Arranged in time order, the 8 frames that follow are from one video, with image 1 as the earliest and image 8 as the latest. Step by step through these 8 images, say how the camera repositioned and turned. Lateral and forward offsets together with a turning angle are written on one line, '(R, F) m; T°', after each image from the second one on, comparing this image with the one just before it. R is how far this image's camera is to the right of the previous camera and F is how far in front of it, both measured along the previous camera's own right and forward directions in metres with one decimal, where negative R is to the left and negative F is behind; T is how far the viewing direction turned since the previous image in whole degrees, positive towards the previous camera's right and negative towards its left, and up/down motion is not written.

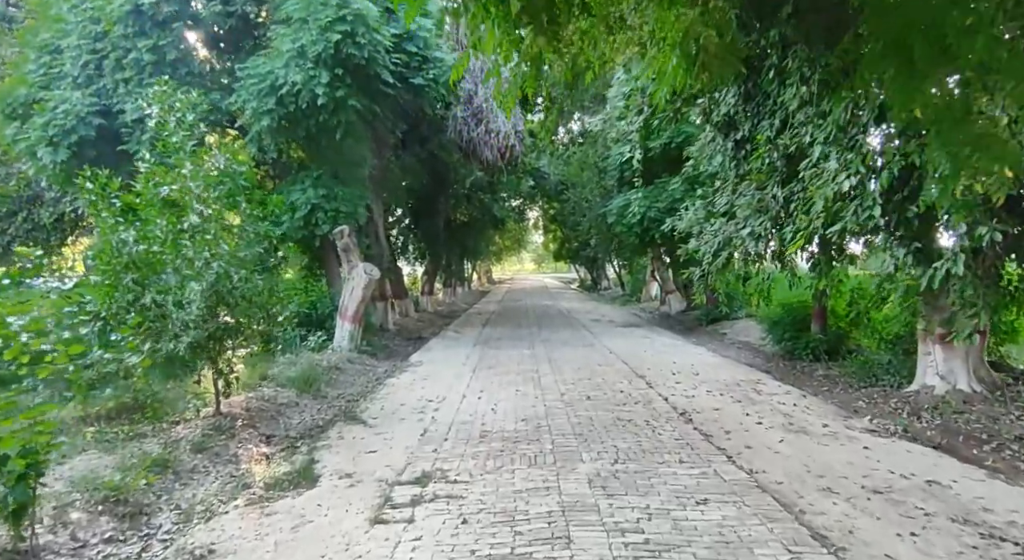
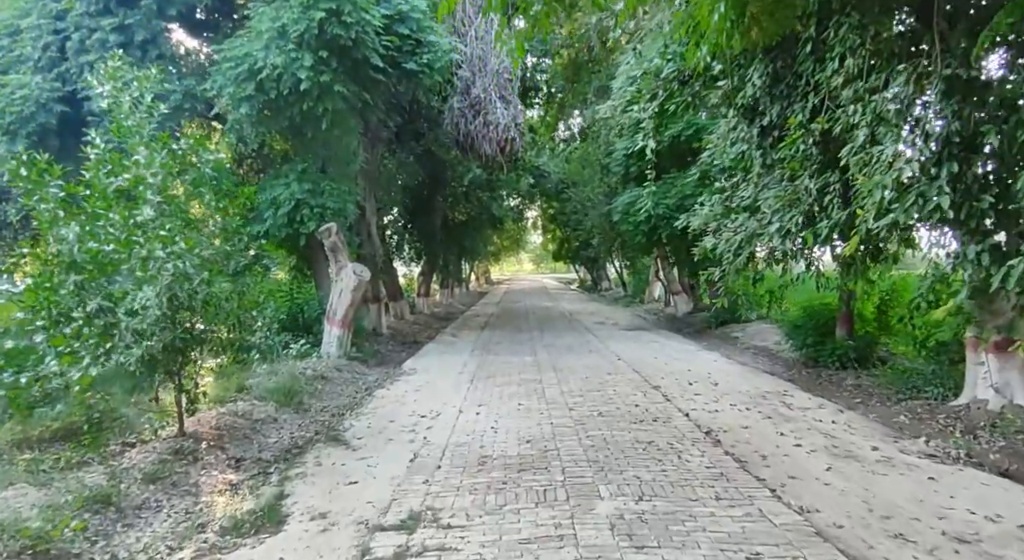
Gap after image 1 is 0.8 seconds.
(0.0, +0.9) m; 0°
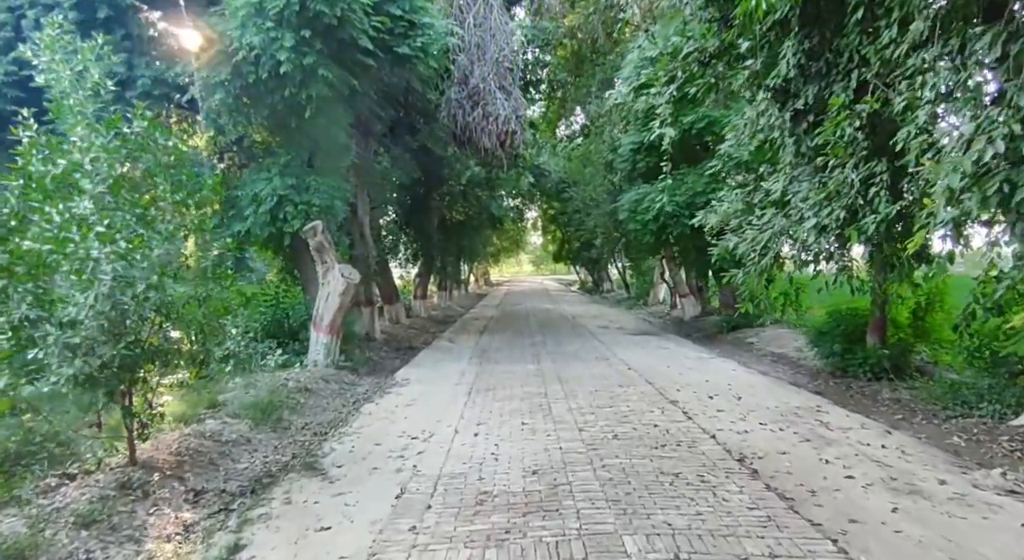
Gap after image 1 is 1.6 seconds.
(0.0, +0.9) m; 0°
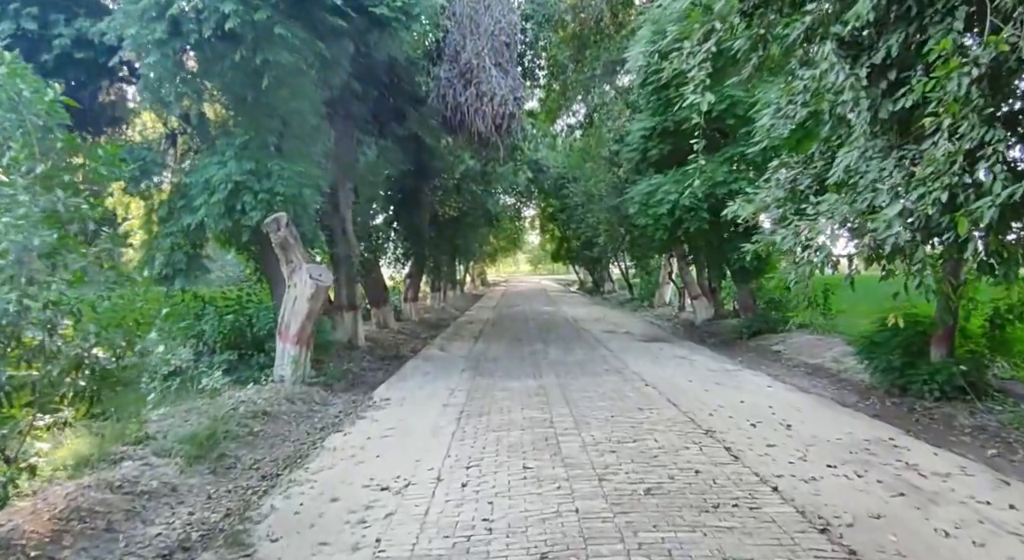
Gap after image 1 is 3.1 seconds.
(0.0, +1.6) m; 0°
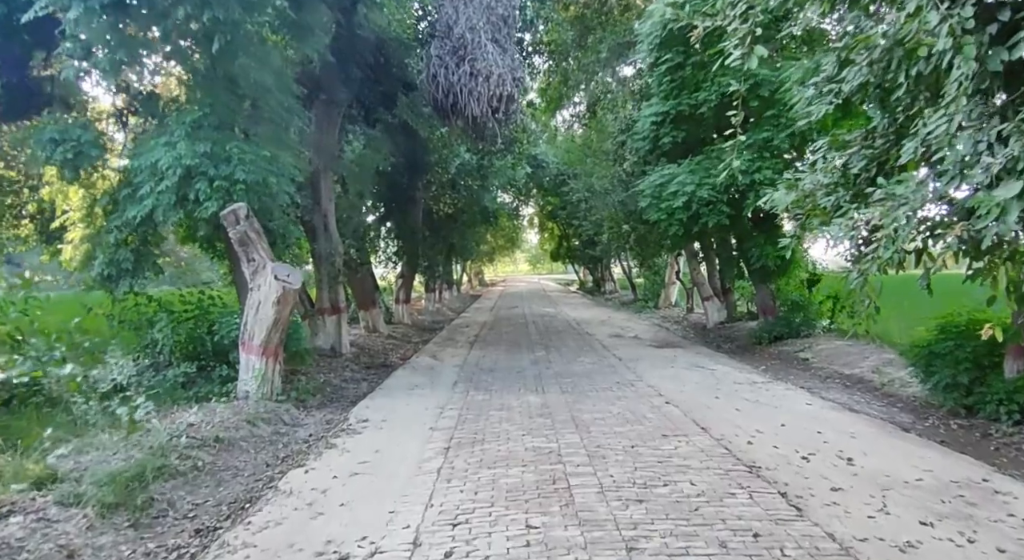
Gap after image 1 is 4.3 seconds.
(0.0, +1.3) m; 0°
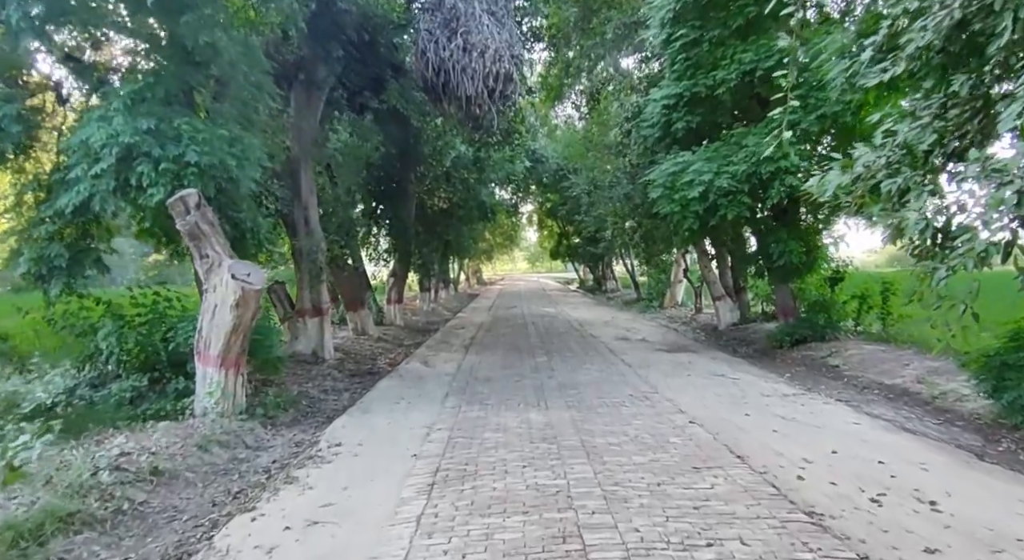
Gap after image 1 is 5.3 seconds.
(0.0, +1.2) m; 0°
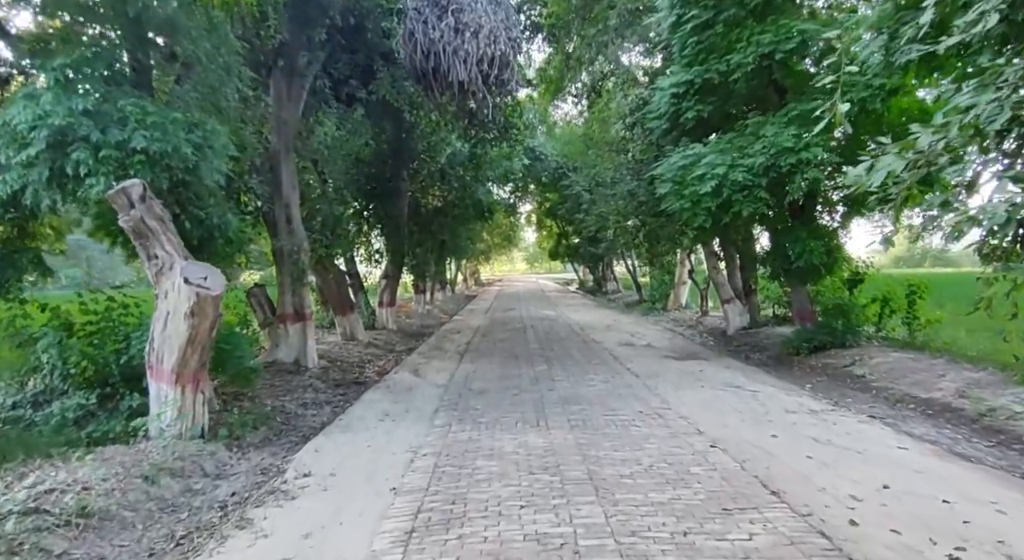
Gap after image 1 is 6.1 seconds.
(0.0, +0.9) m; 0°
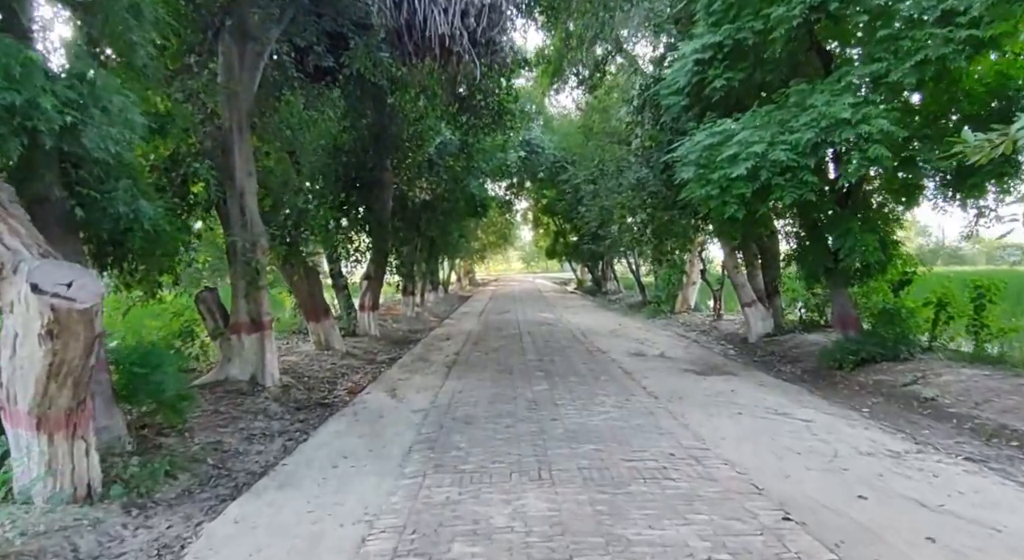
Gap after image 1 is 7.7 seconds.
(0.0, +1.8) m; 0°
